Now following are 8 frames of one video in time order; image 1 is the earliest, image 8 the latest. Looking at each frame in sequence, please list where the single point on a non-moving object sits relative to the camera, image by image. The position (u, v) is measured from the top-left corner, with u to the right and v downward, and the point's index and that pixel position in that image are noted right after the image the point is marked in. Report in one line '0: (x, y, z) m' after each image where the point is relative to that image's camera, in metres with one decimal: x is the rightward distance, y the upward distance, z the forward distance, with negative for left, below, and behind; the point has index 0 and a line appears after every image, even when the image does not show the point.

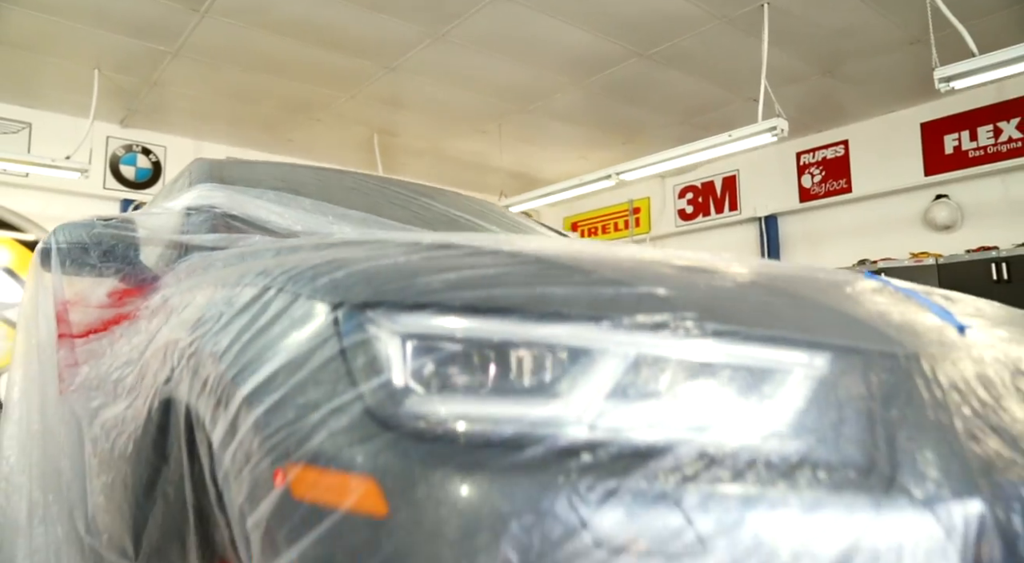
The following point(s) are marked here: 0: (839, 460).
0: (+0.3, -0.1, +0.6) m
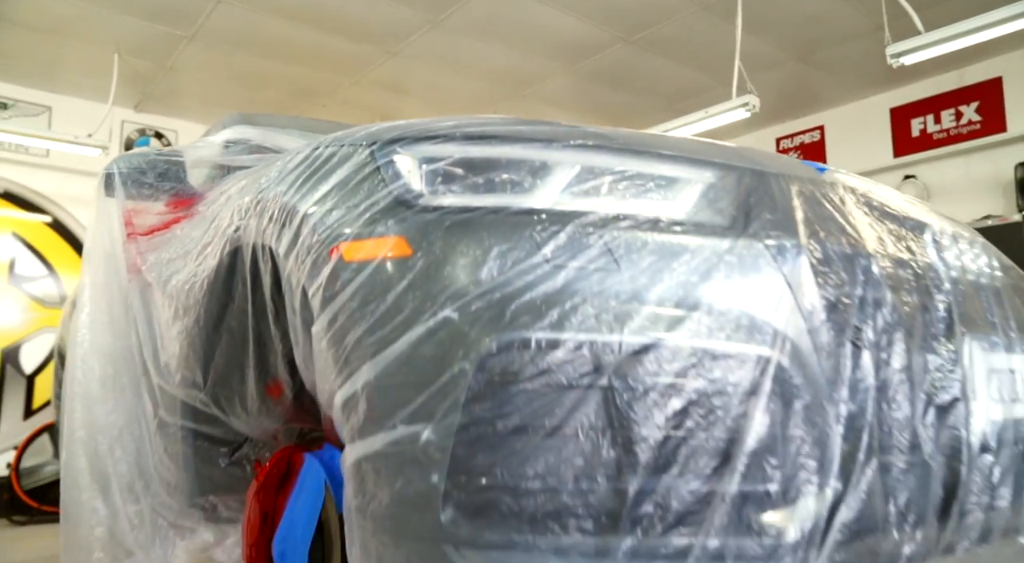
0: (+0.2, +0.1, +0.8) m
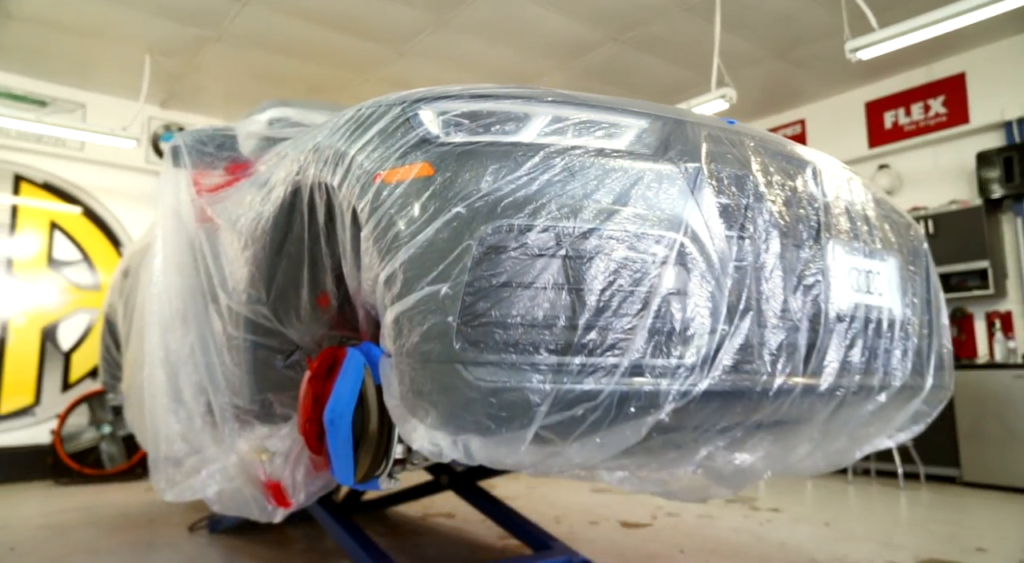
0: (+0.2, +0.2, +1.2) m
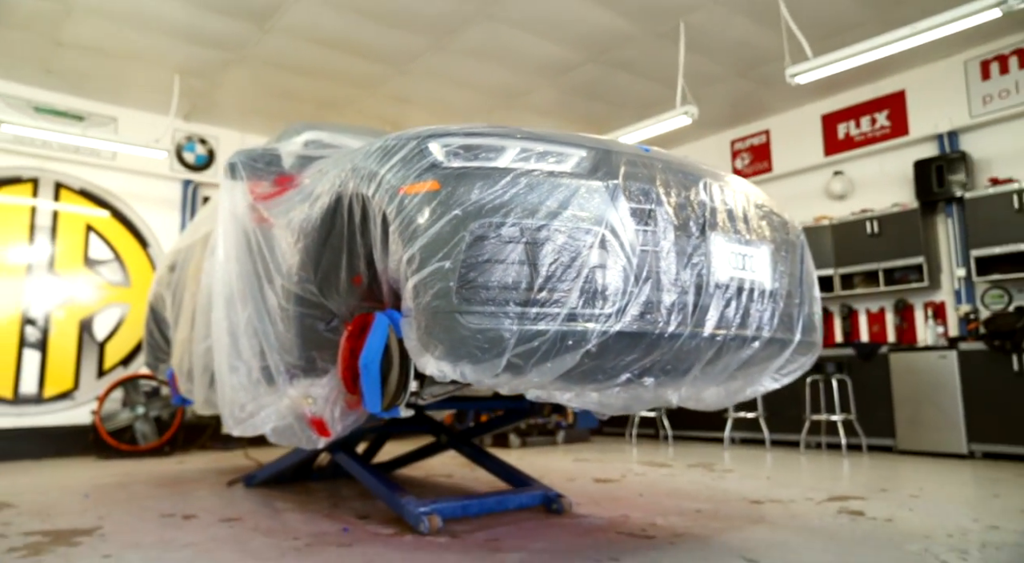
0: (+0.2, +0.3, +1.8) m
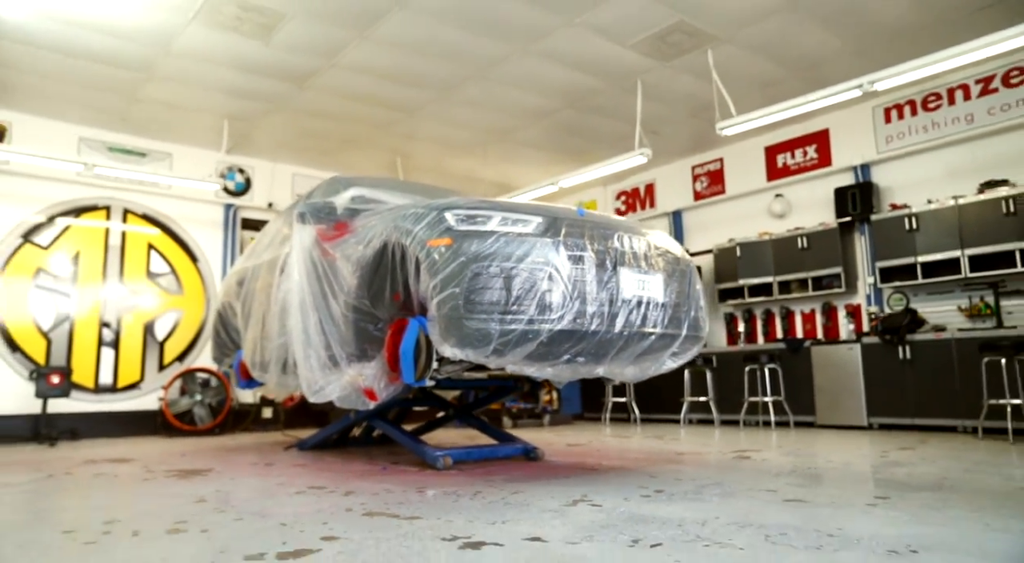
0: (+0.1, +0.2, +2.9) m
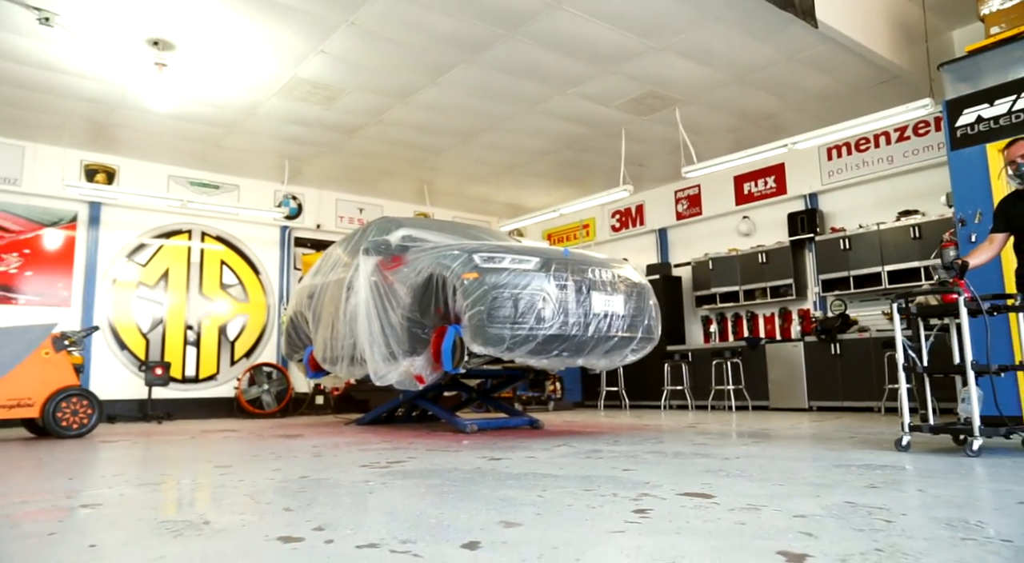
0: (+0.1, +0.1, +4.3) m
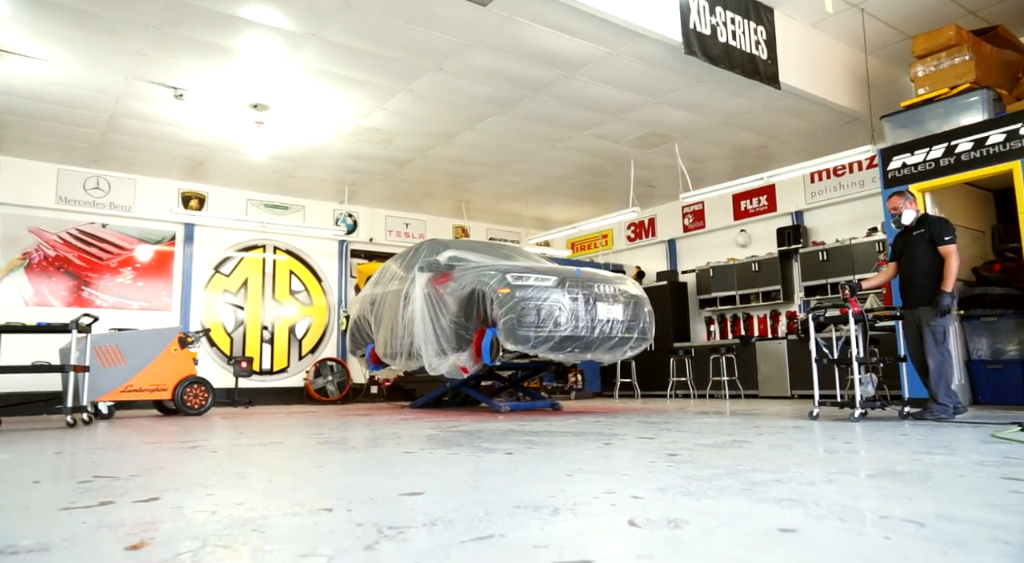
0: (+0.3, 0.0, +5.6) m
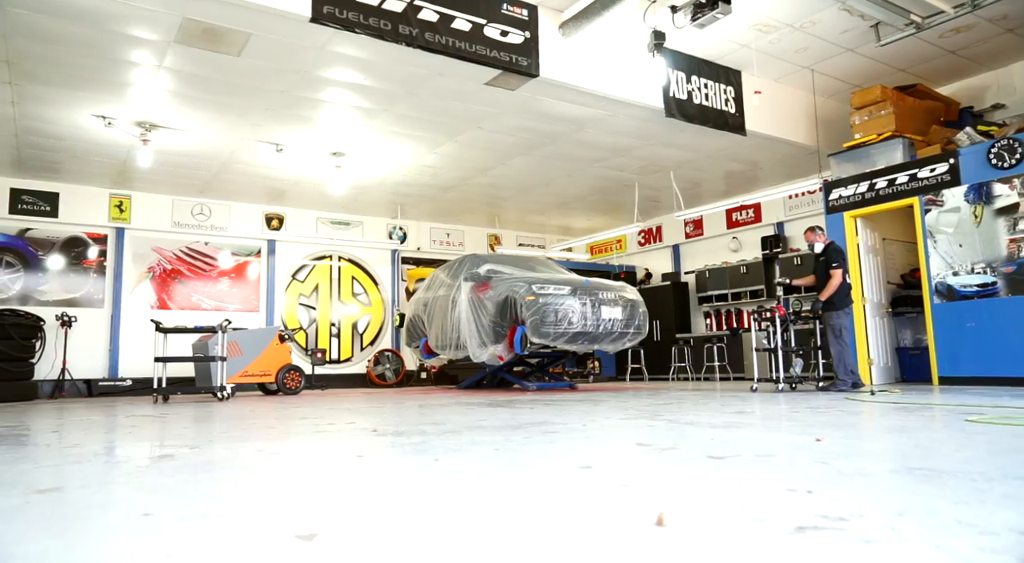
0: (+0.6, -0.1, +7.4) m
